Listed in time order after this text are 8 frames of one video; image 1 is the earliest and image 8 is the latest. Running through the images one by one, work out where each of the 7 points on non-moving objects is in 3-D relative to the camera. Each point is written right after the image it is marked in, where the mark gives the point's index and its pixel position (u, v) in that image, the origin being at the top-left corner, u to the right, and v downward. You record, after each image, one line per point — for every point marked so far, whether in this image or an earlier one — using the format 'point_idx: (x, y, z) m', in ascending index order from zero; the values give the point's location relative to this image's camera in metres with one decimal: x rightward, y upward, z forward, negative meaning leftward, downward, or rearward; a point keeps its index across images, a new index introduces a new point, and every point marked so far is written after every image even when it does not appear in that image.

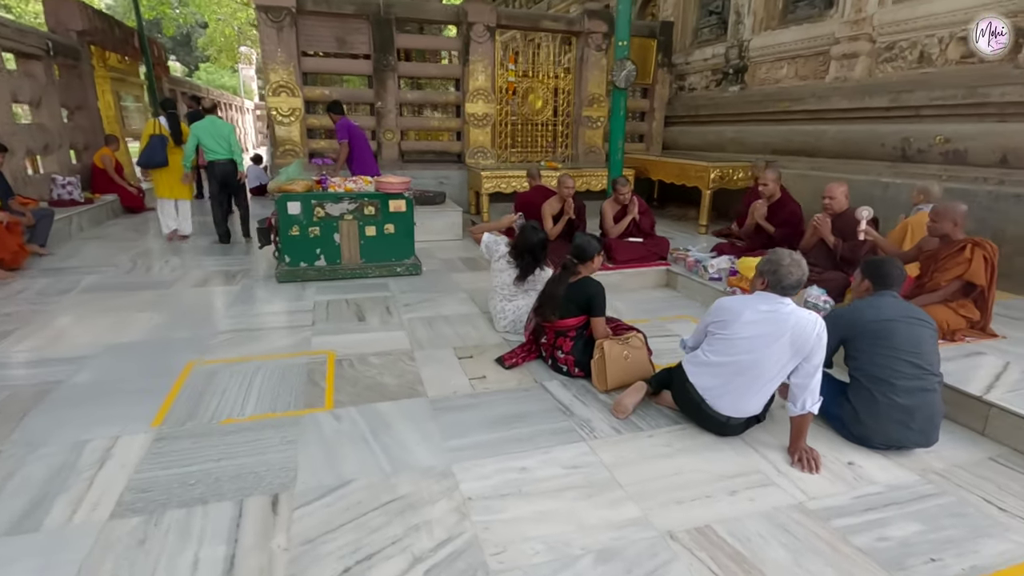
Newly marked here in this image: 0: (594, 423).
0: (+0.4, -0.6, +2.6) m
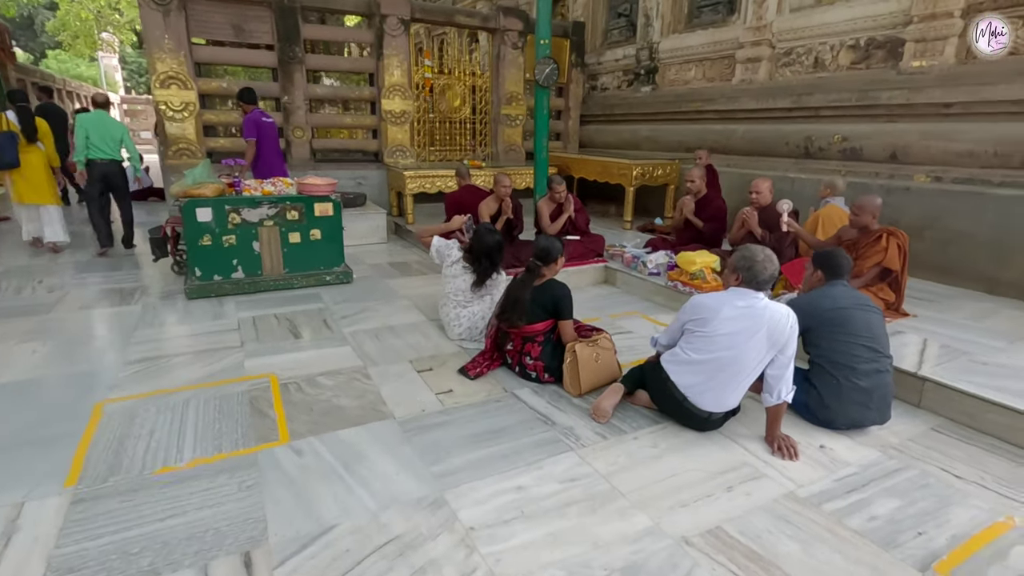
0: (+0.3, -0.7, +2.5) m
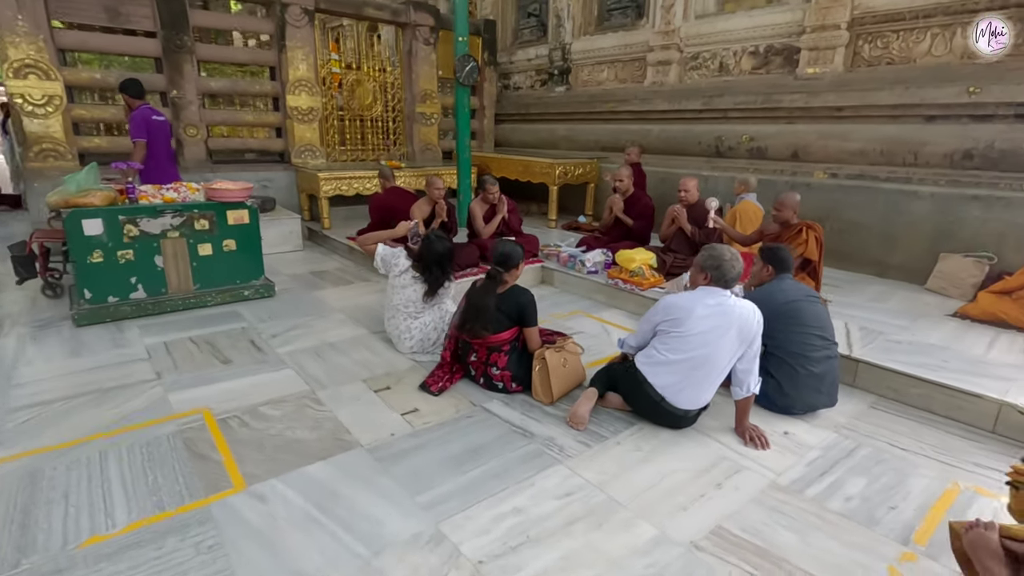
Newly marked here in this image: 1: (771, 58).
0: (+0.2, -0.7, +2.4) m
1: (+2.6, +2.3, +5.5) m
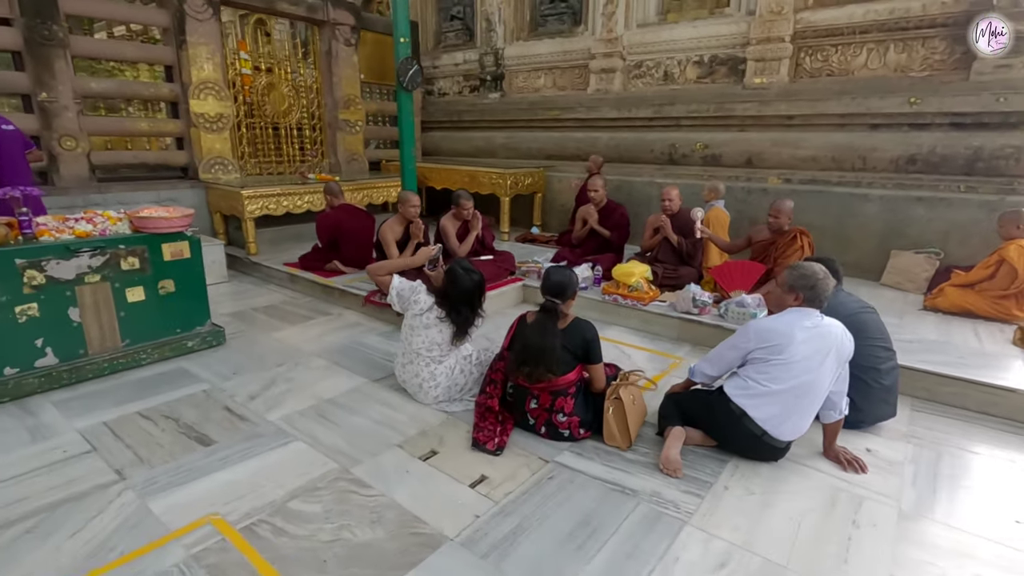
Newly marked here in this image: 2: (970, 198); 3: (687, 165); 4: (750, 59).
0: (+0.6, -0.8, +2.1) m
1: (+2.1, +2.3, +5.6) m
2: (+3.7, +0.7, +4.3) m
3: (+1.9, +1.3, +5.7) m
4: (+2.4, +2.3, +5.3) m
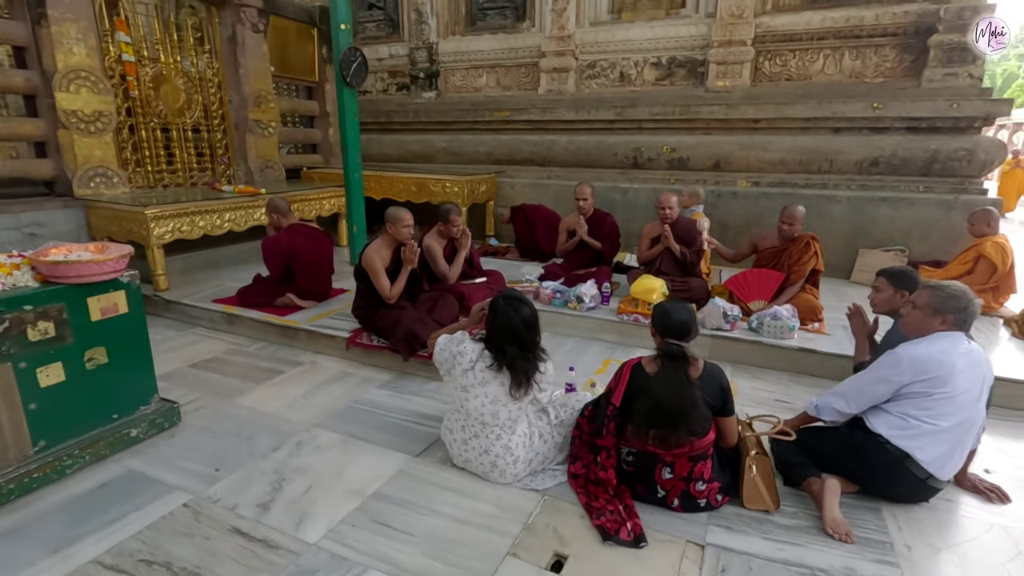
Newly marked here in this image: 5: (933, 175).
0: (+1.2, -0.9, +1.8) m
1: (+1.7, +2.2, +5.5) m
2: (+3.6, +0.8, +4.6) m
3: (+1.5, +1.2, +5.6) m
4: (+2.0, +2.2, +5.3) m
5: (+3.7, +1.0, +4.7) m
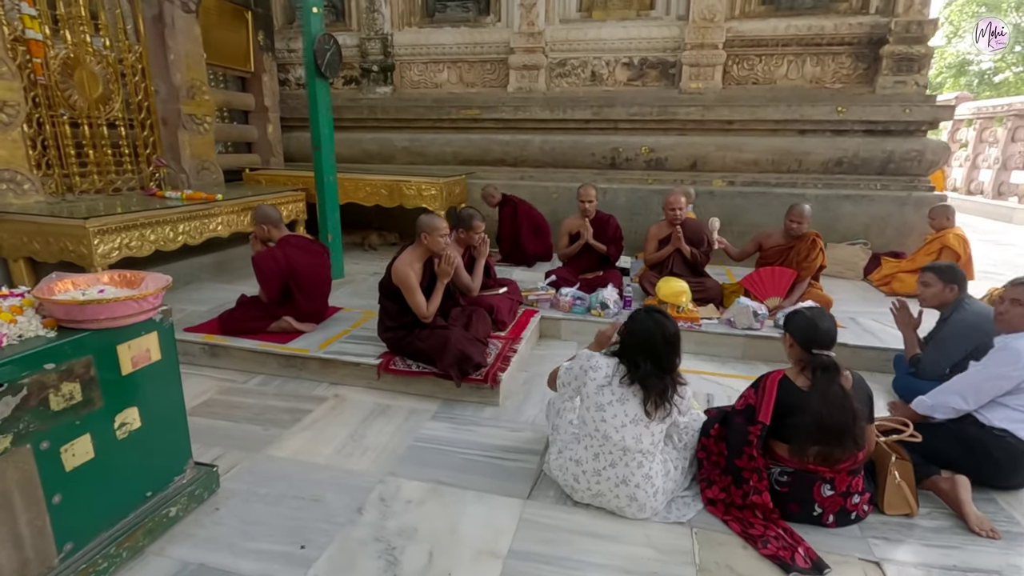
0: (+1.7, -0.9, +1.8) m
1: (+1.4, +2.3, +5.6) m
2: (+3.5, +0.9, +5.0) m
3: (+1.2, +1.2, +5.6) m
4: (+1.7, +2.2, +5.4) m
5: (+3.6, +1.1, +5.1) m
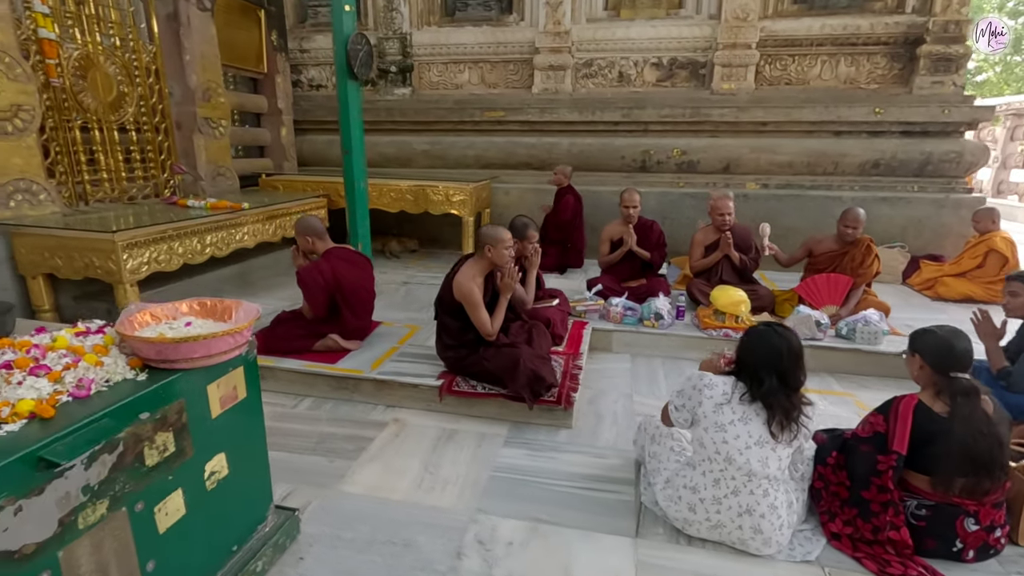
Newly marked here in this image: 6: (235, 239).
0: (+2.1, -1.0, +1.7) m
1: (+1.7, +2.2, +5.4) m
2: (+3.8, +0.8, +4.9) m
3: (+1.5, +1.2, +5.4) m
4: (+2.0, +2.2, +5.2) m
5: (+3.9, +1.1, +5.0) m
6: (-2.0, +0.4, +4.0) m
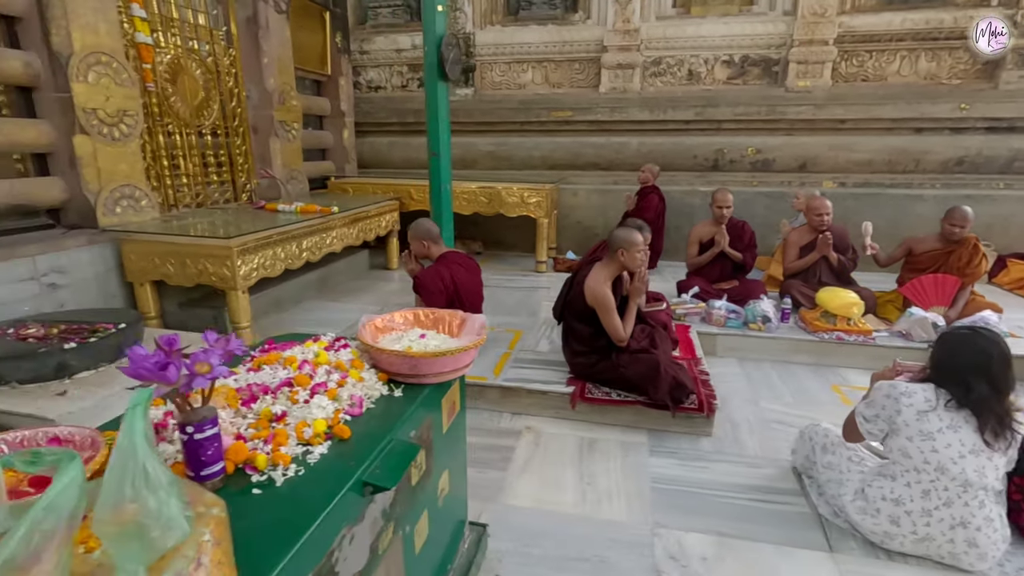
0: (+2.8, -1.0, +1.6) m
1: (+2.4, +2.2, +5.3) m
2: (+4.5, +0.9, +4.8) m
3: (+2.2, +1.2, +5.4) m
4: (+2.7, +2.2, +5.1) m
5: (+4.6, +1.1, +4.9) m
6: (-1.4, +0.3, +3.9) m
